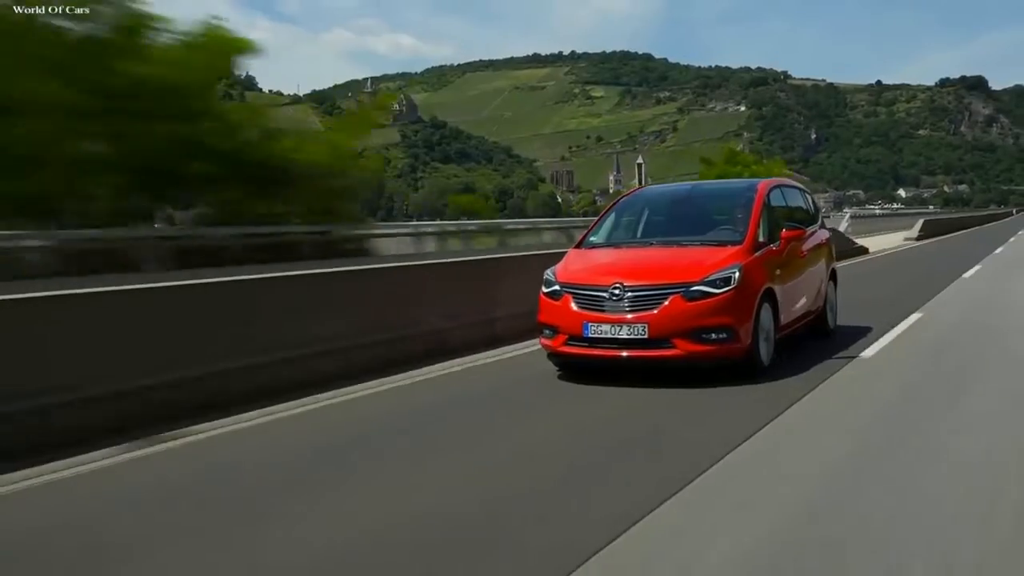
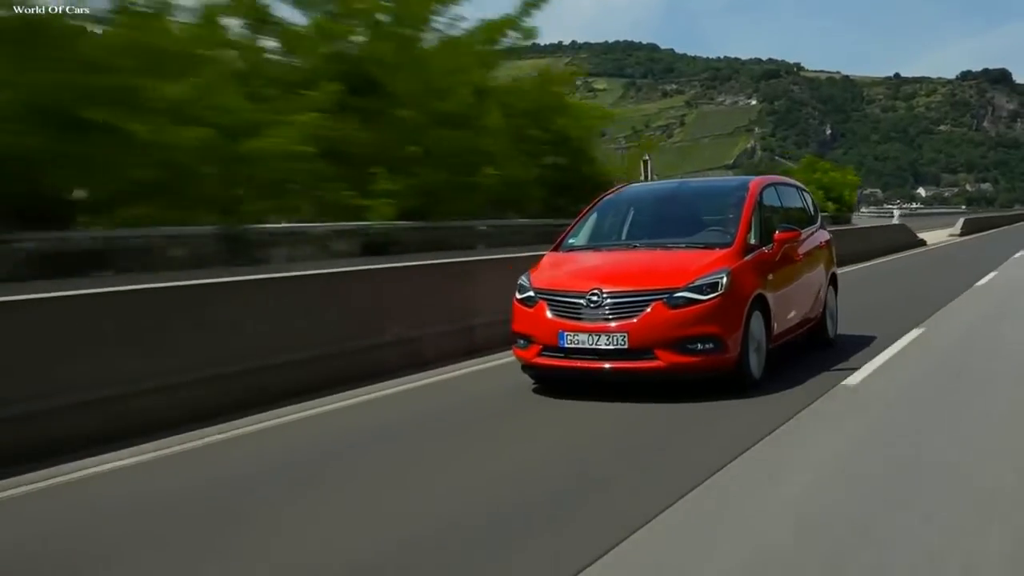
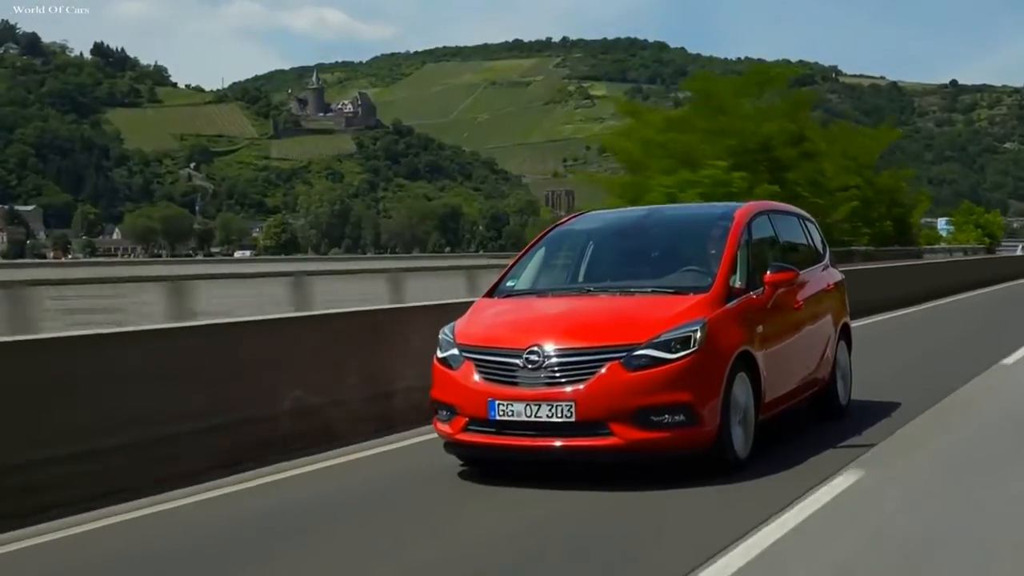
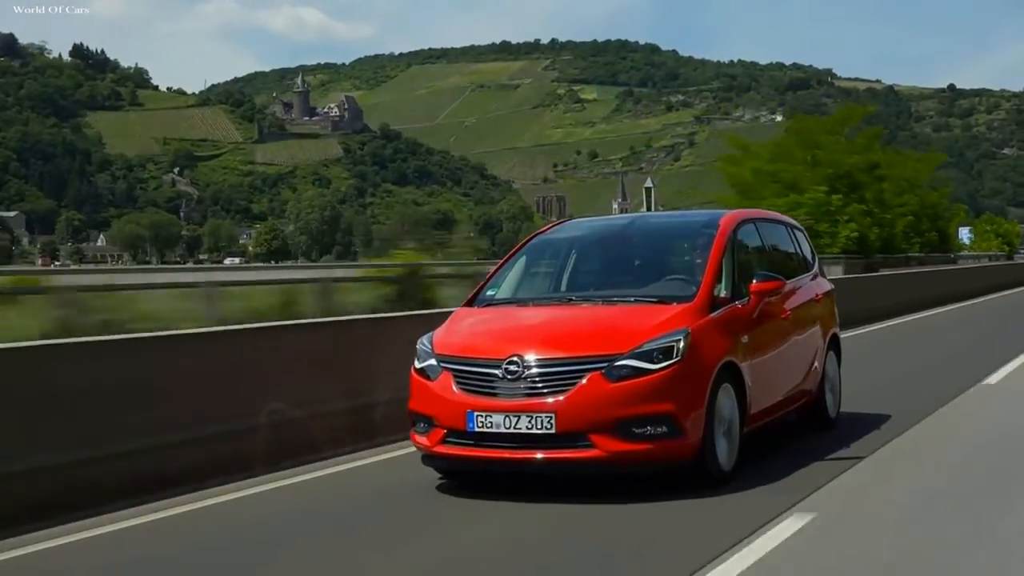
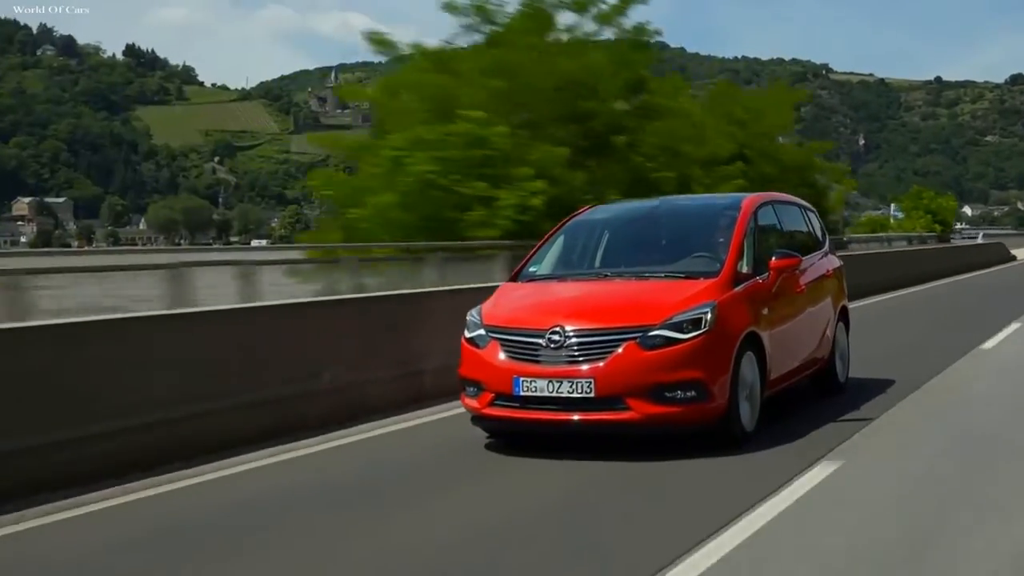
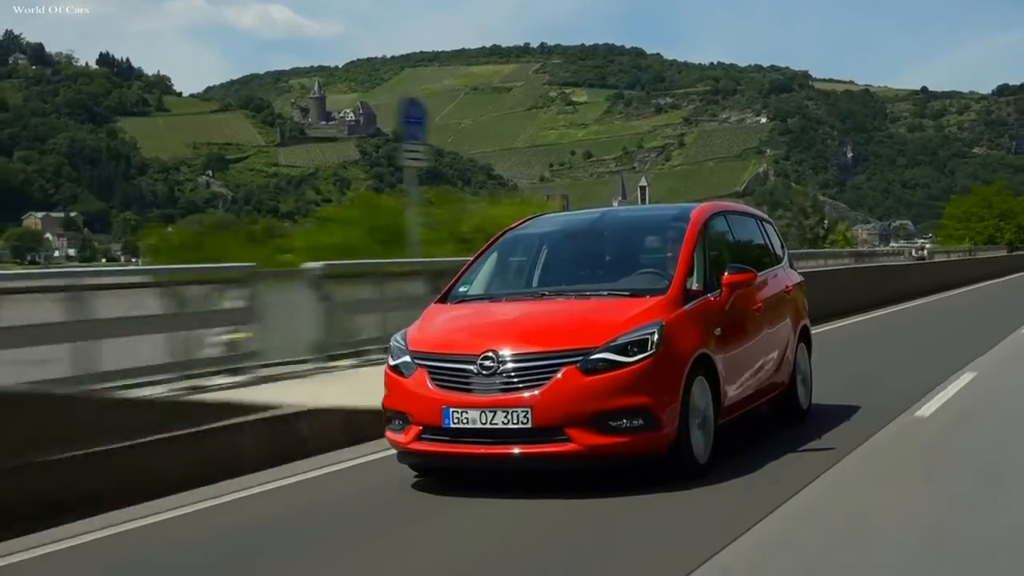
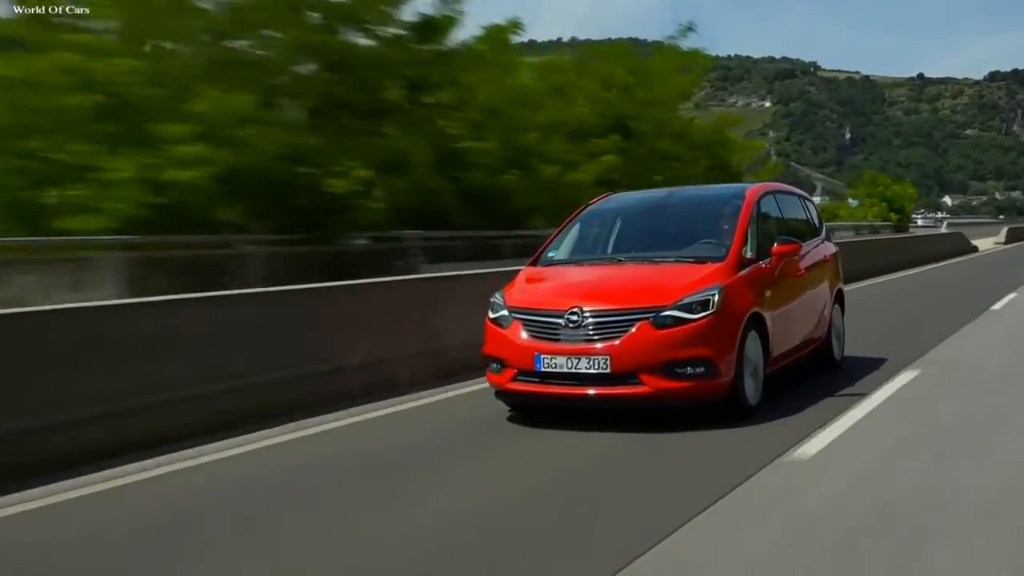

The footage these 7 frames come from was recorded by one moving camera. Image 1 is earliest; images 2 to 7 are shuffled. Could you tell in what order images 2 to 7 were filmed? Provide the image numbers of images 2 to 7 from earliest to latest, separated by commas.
2, 7, 5, 3, 4, 6
